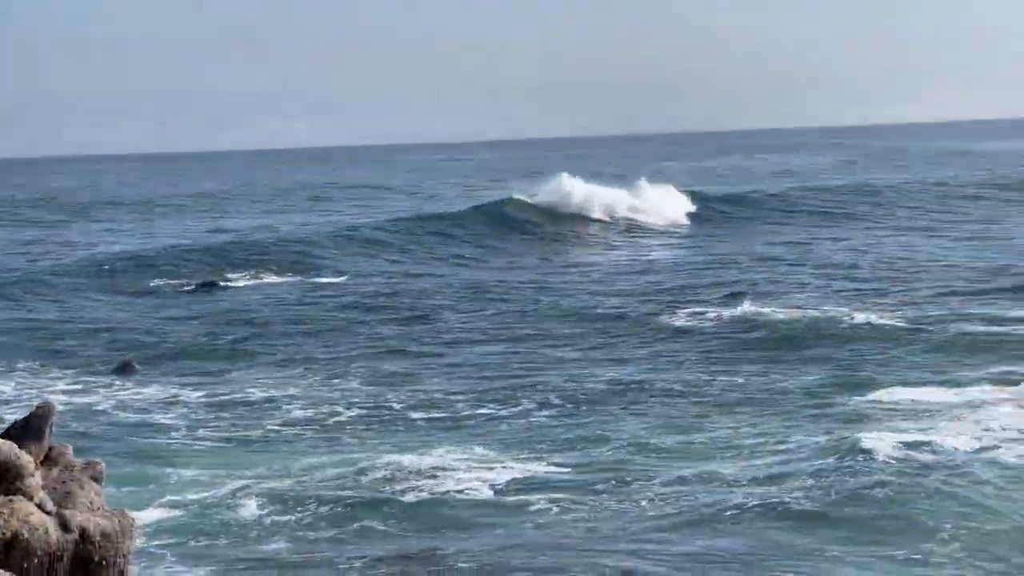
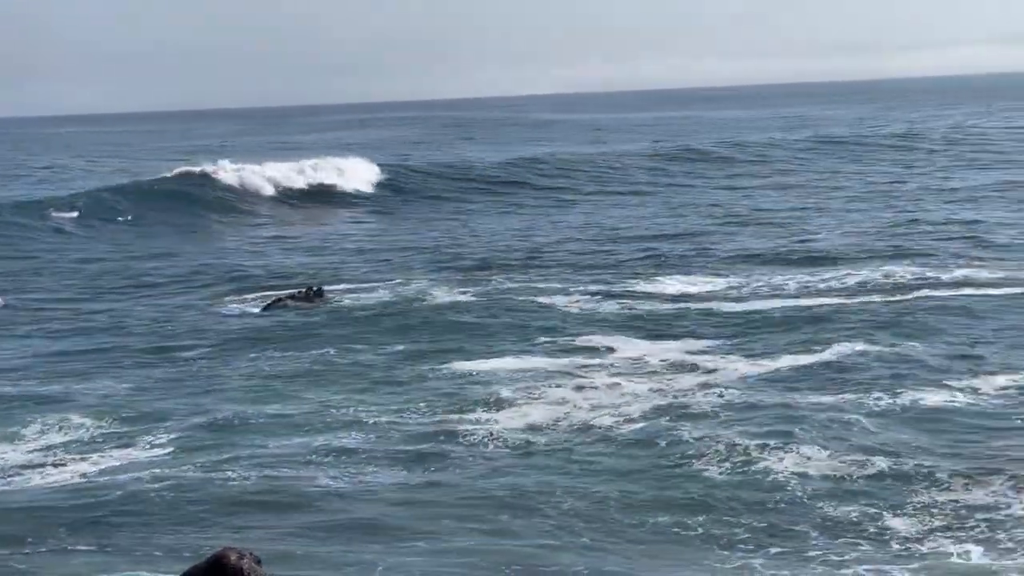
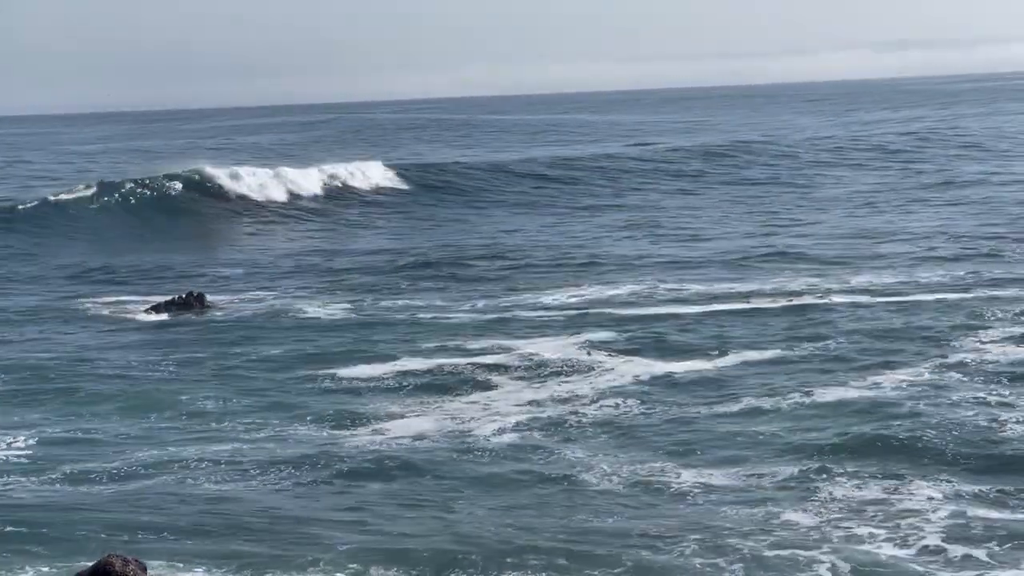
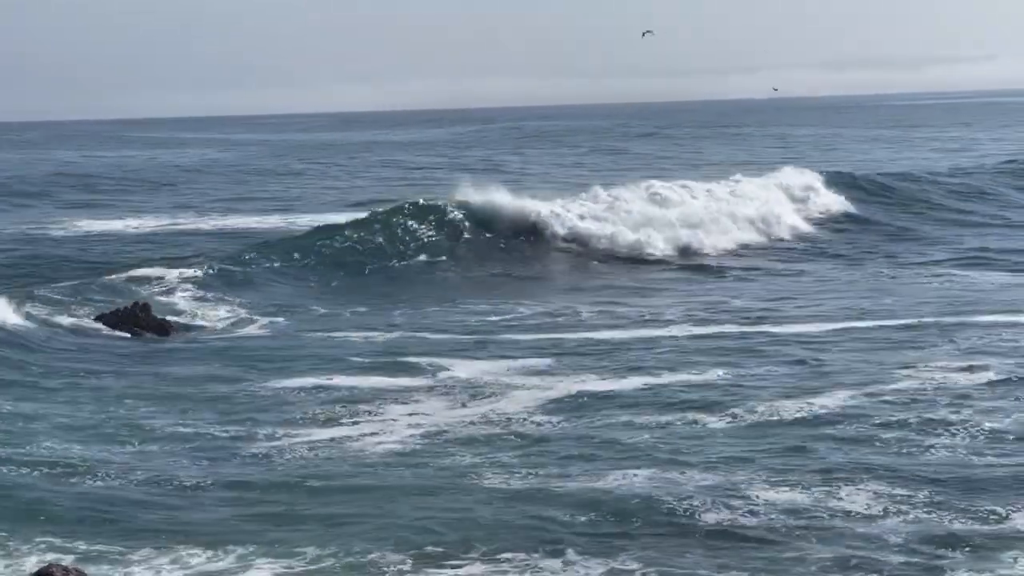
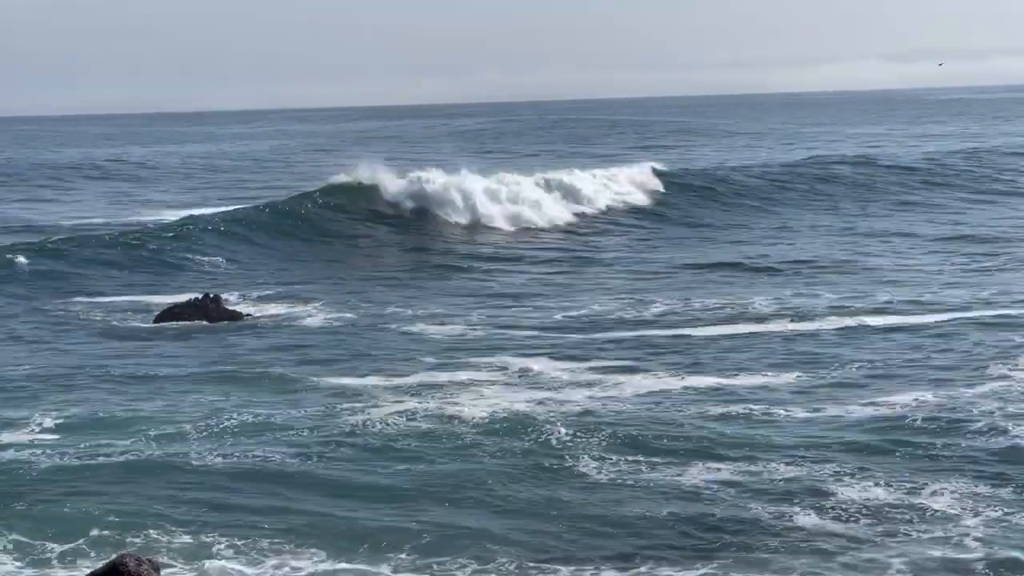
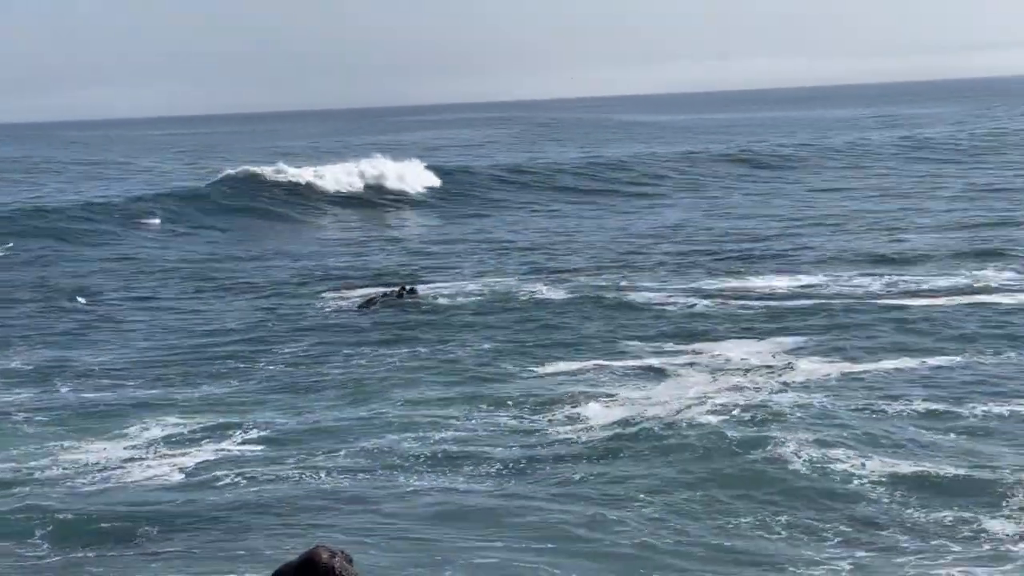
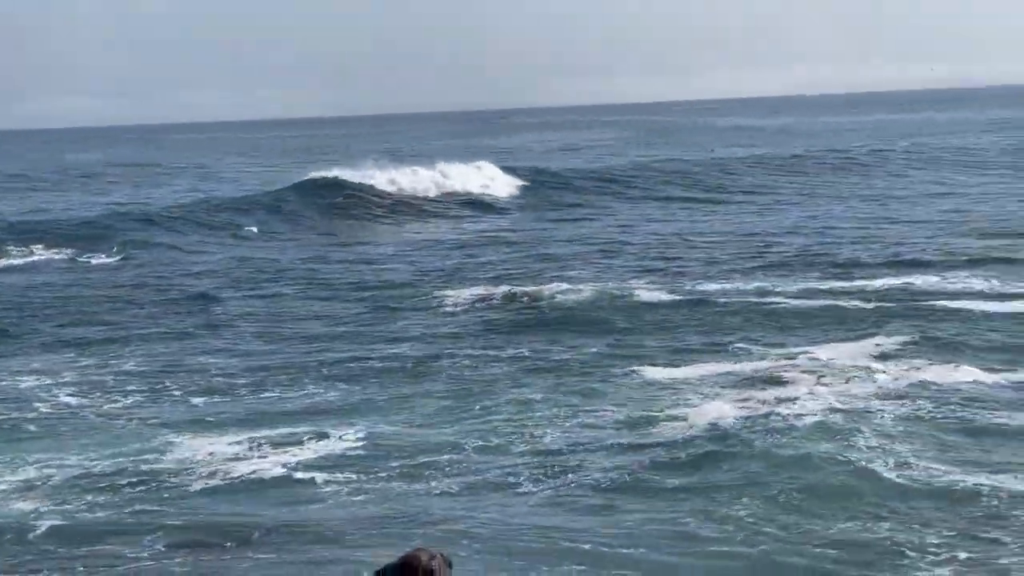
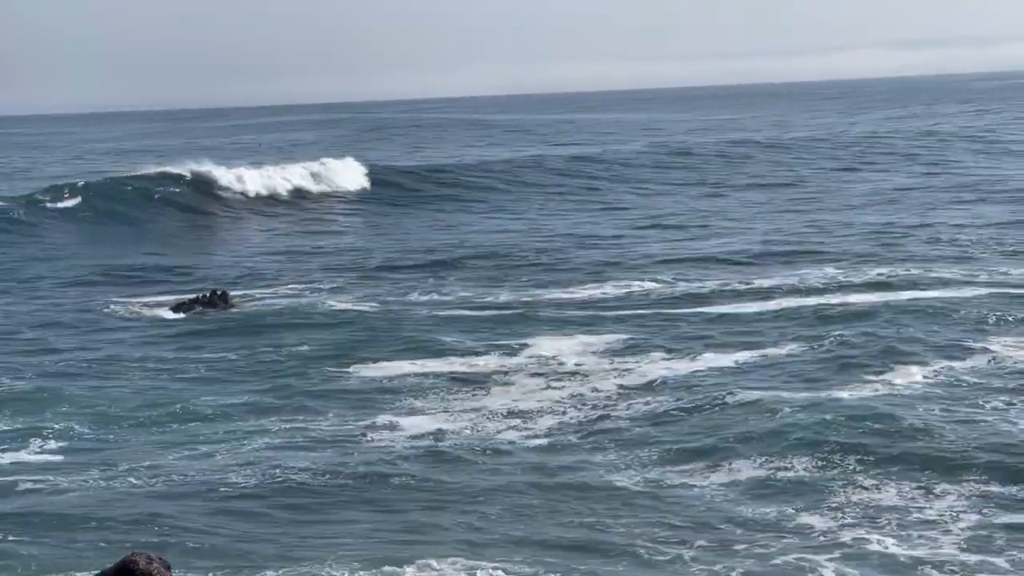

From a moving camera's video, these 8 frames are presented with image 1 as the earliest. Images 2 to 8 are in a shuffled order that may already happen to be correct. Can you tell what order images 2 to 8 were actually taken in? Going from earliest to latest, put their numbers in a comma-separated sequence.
7, 6, 2, 8, 3, 5, 4
